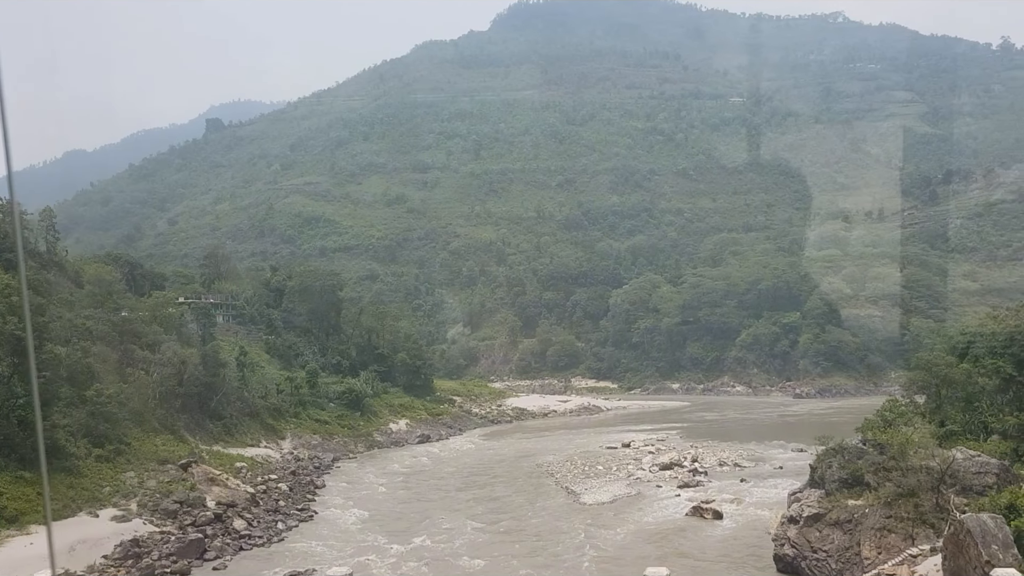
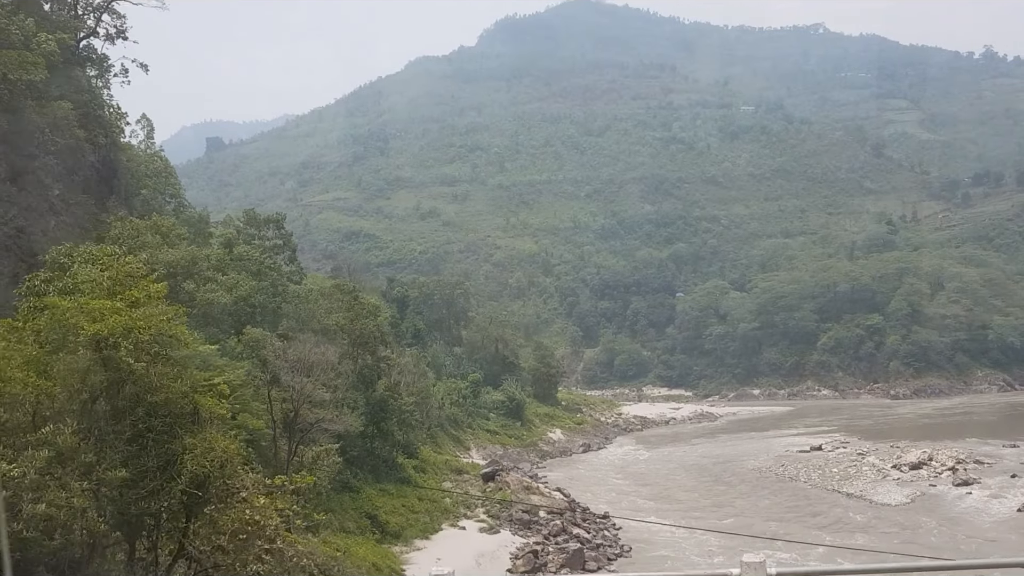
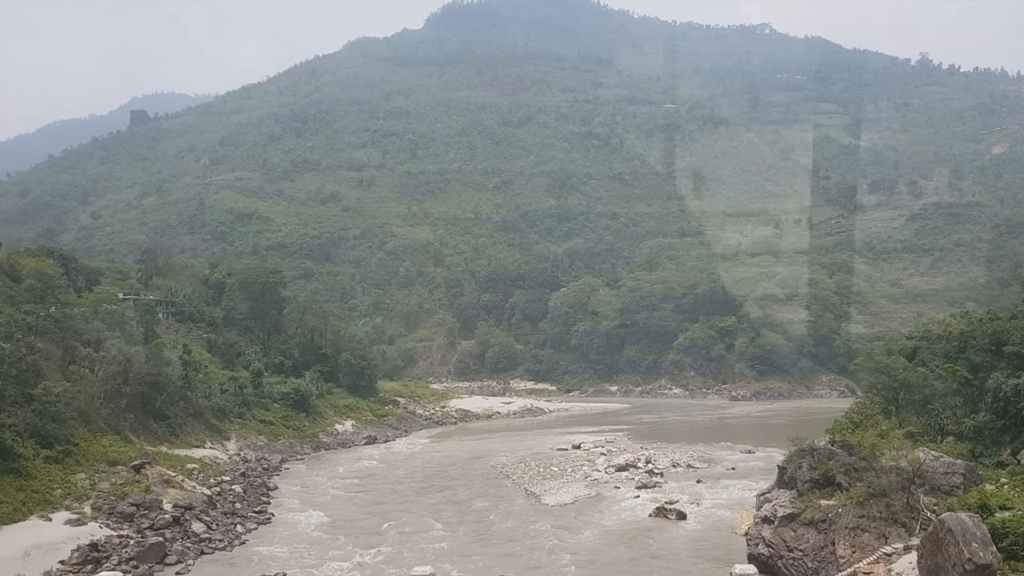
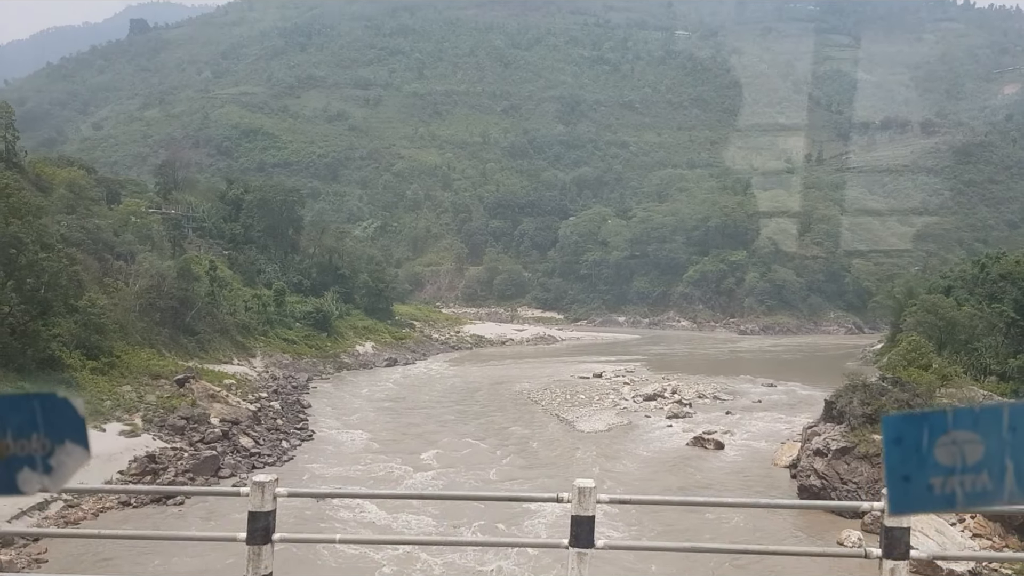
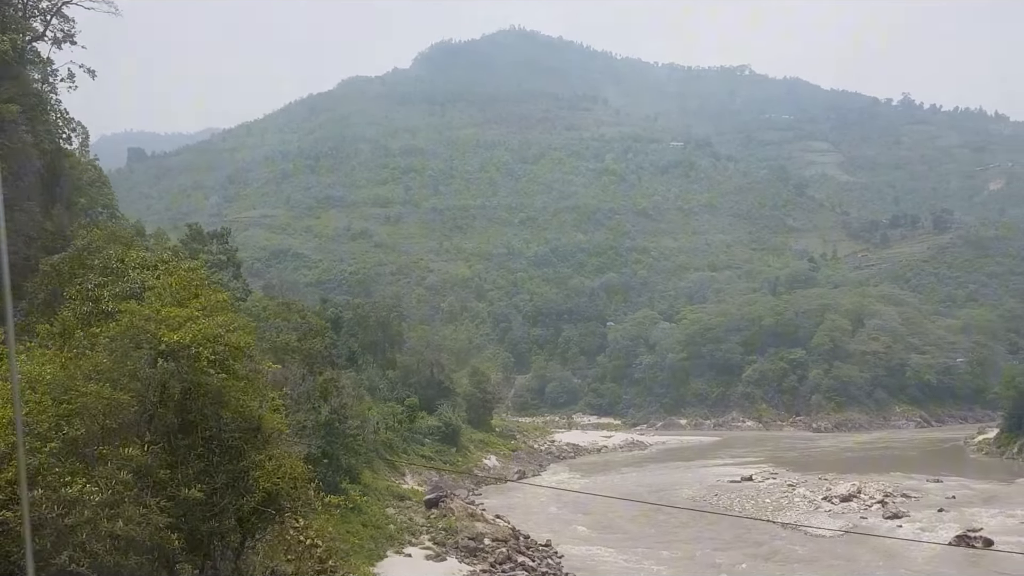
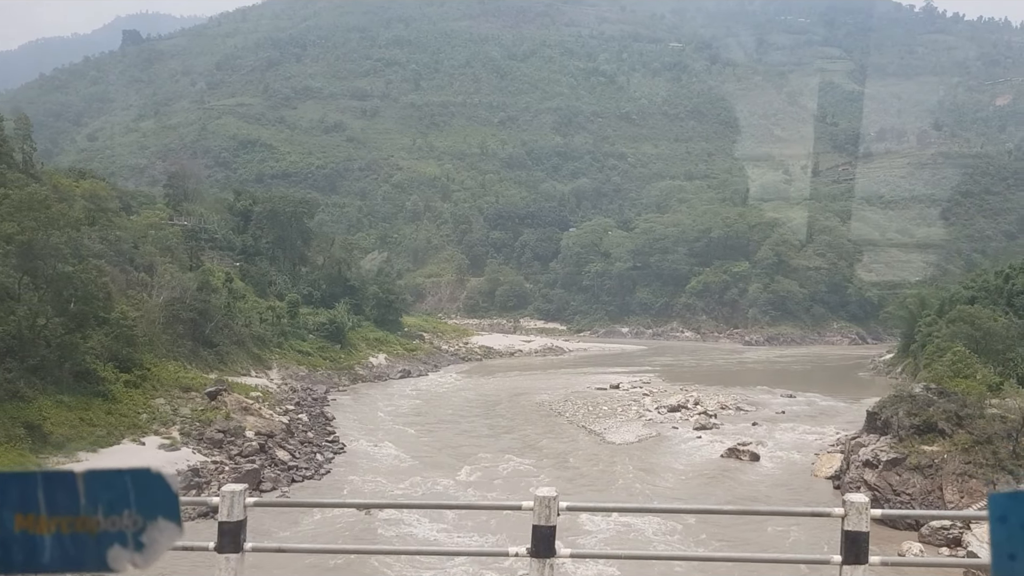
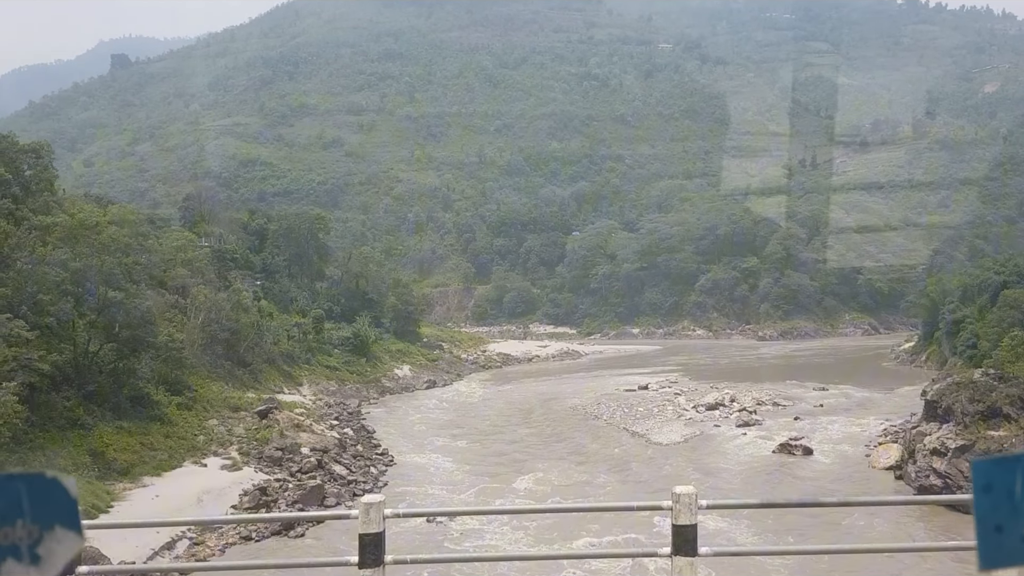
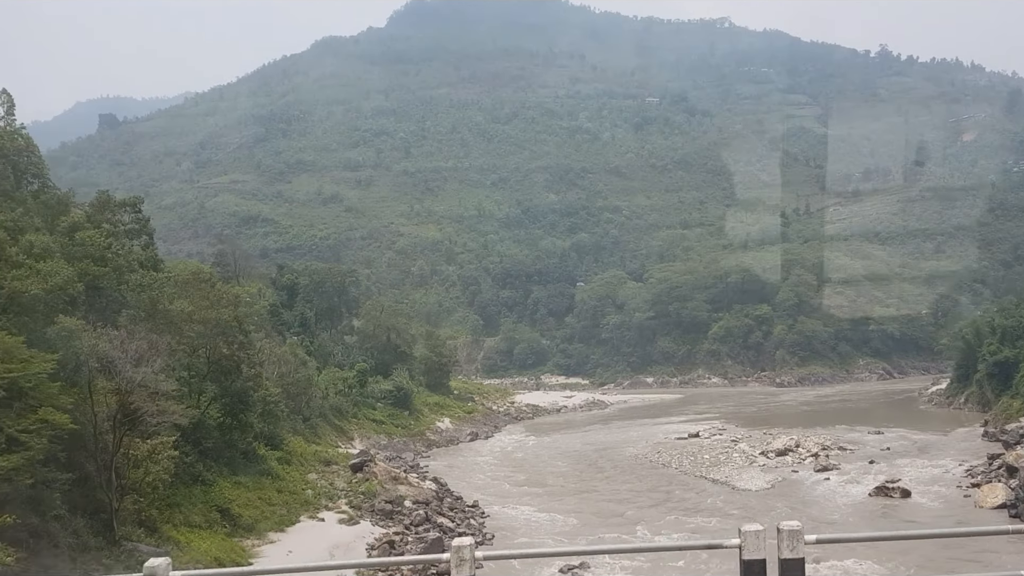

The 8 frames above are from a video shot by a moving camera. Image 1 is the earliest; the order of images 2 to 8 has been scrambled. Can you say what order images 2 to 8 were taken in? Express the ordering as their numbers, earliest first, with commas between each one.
3, 4, 6, 7, 8, 2, 5
